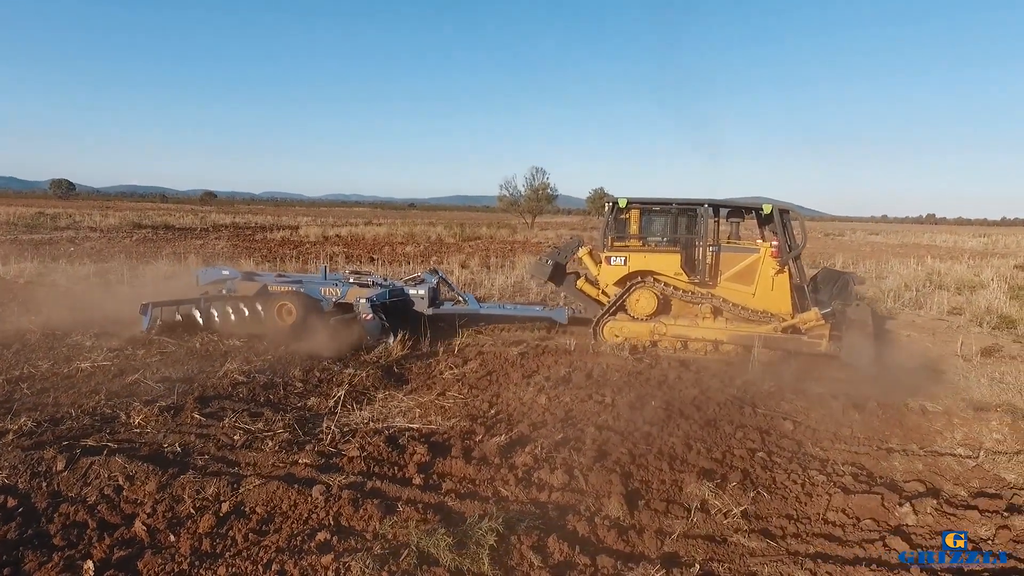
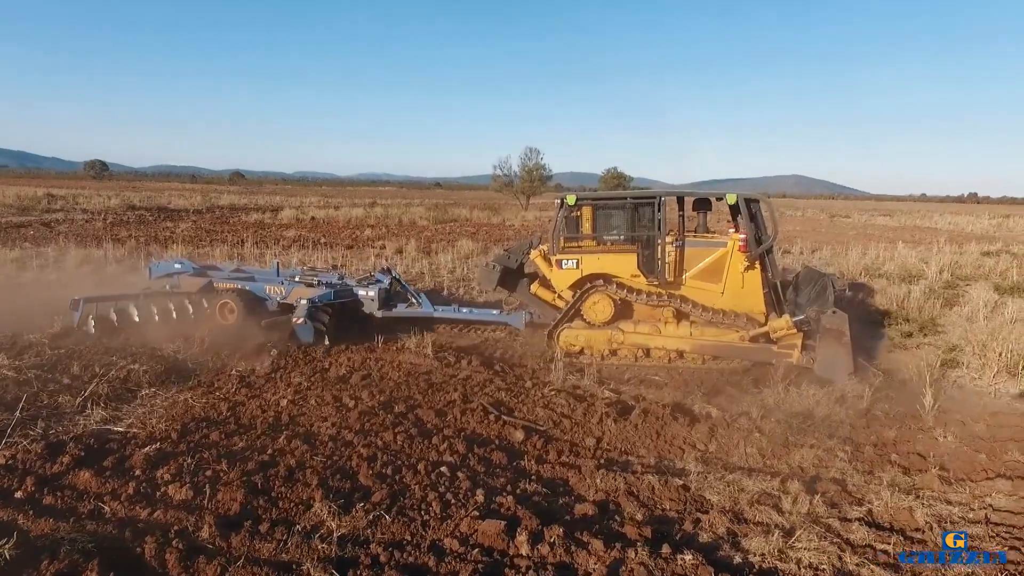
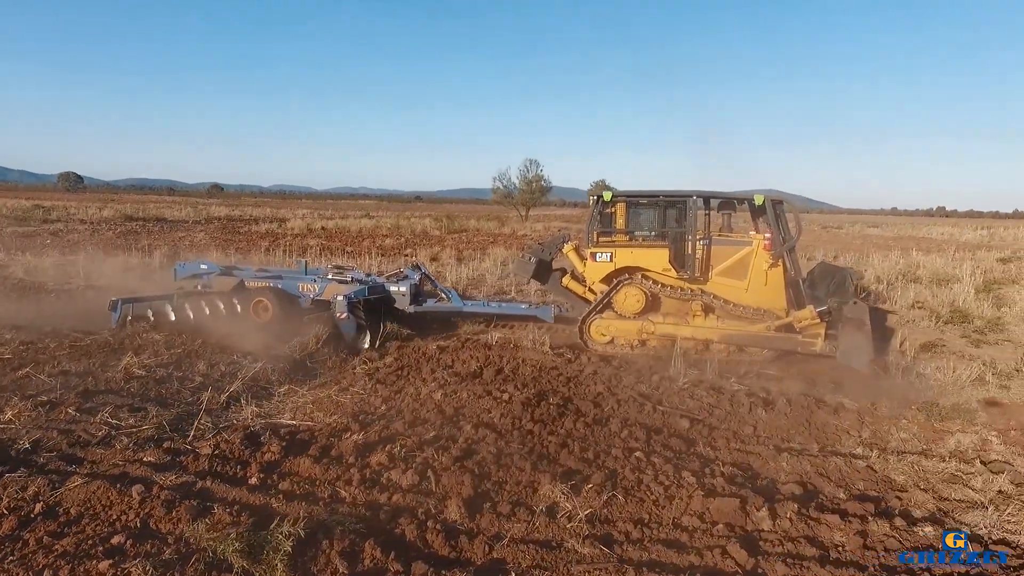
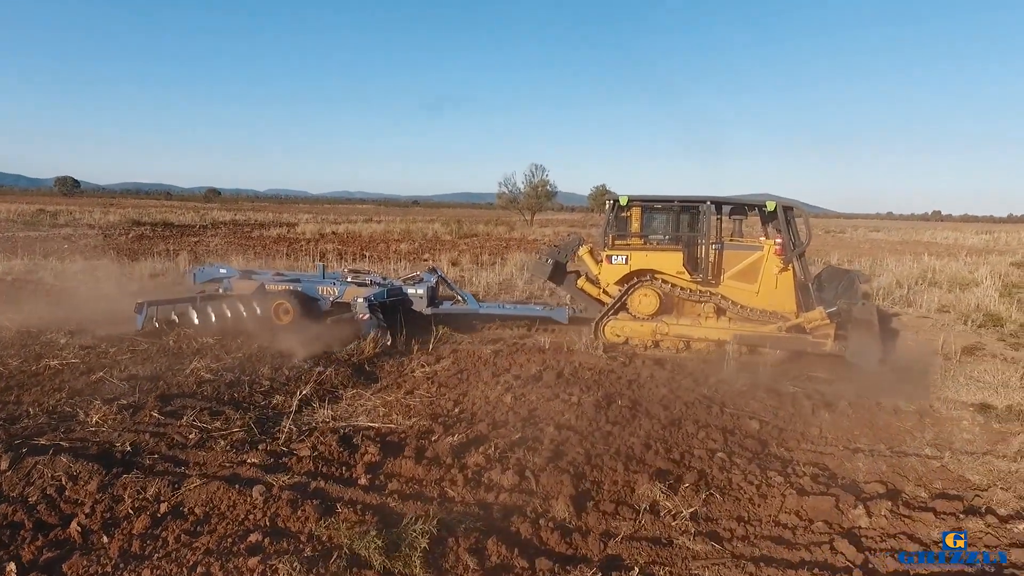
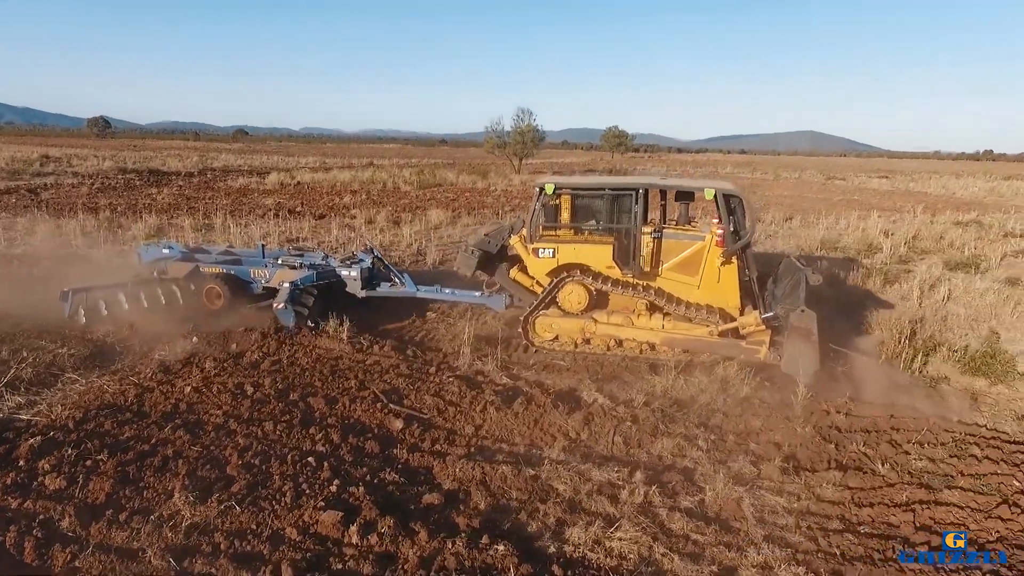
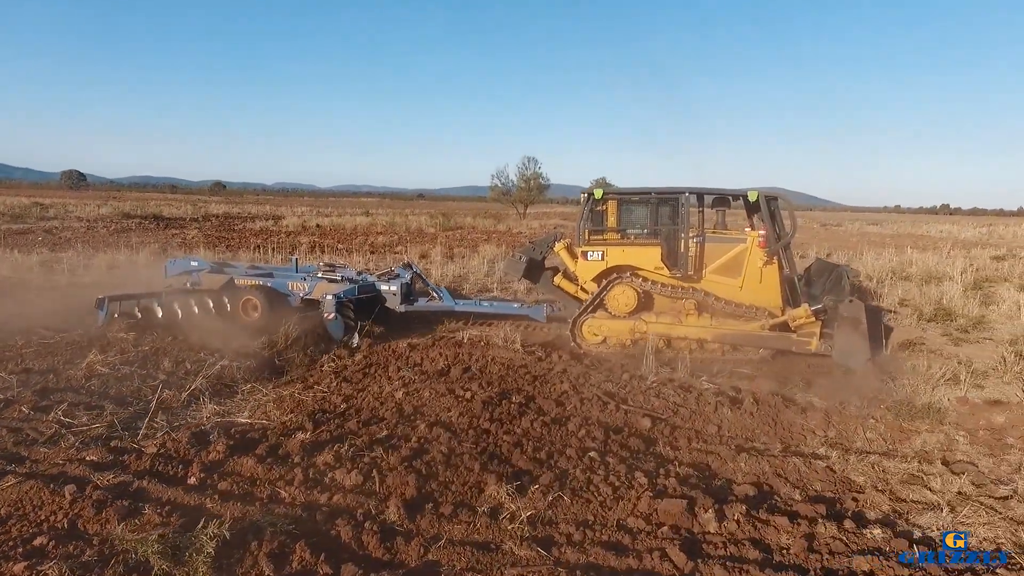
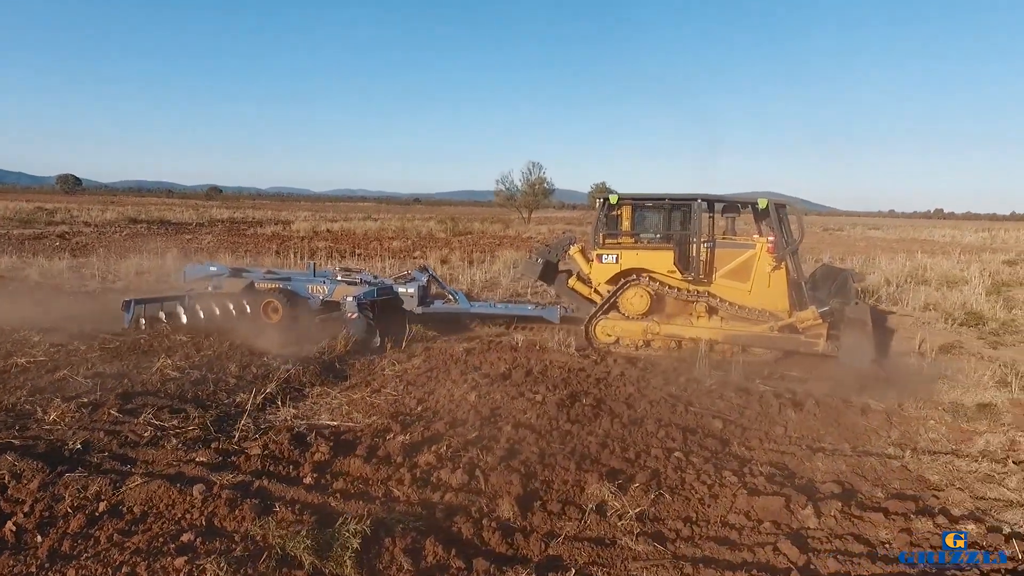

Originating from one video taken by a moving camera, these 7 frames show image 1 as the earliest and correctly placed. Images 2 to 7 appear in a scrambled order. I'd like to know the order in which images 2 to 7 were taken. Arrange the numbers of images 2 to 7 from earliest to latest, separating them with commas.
4, 7, 3, 6, 2, 5
